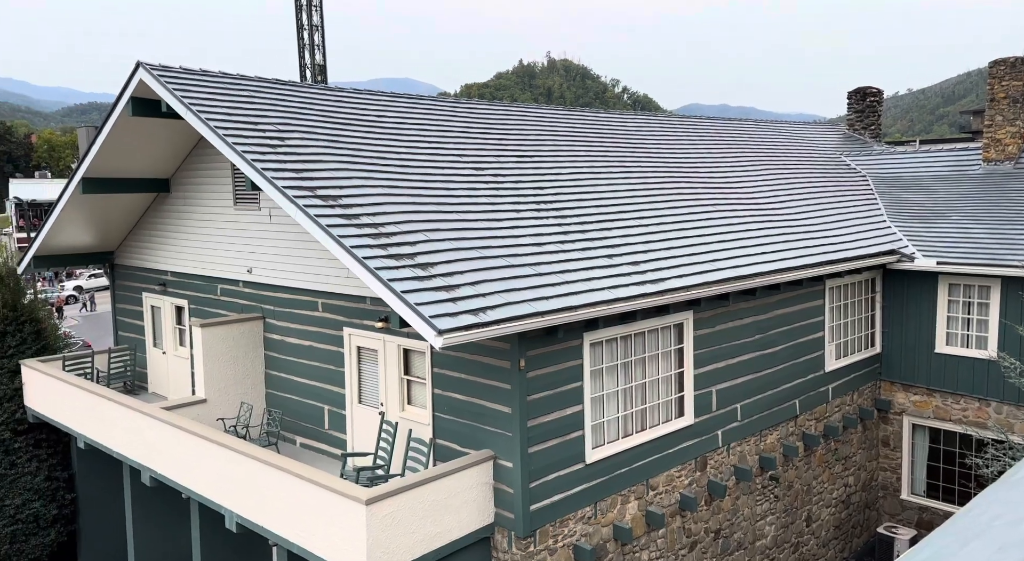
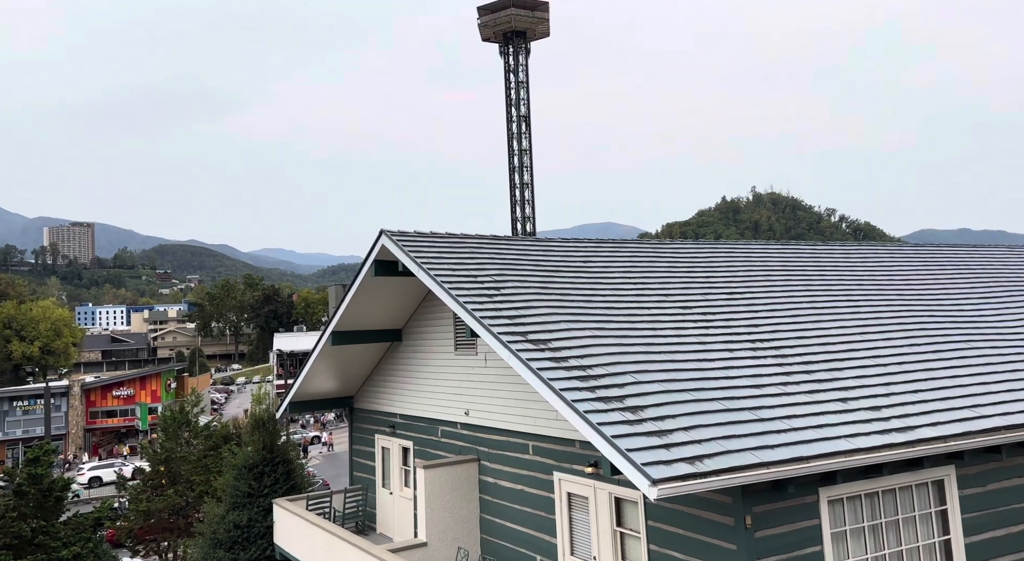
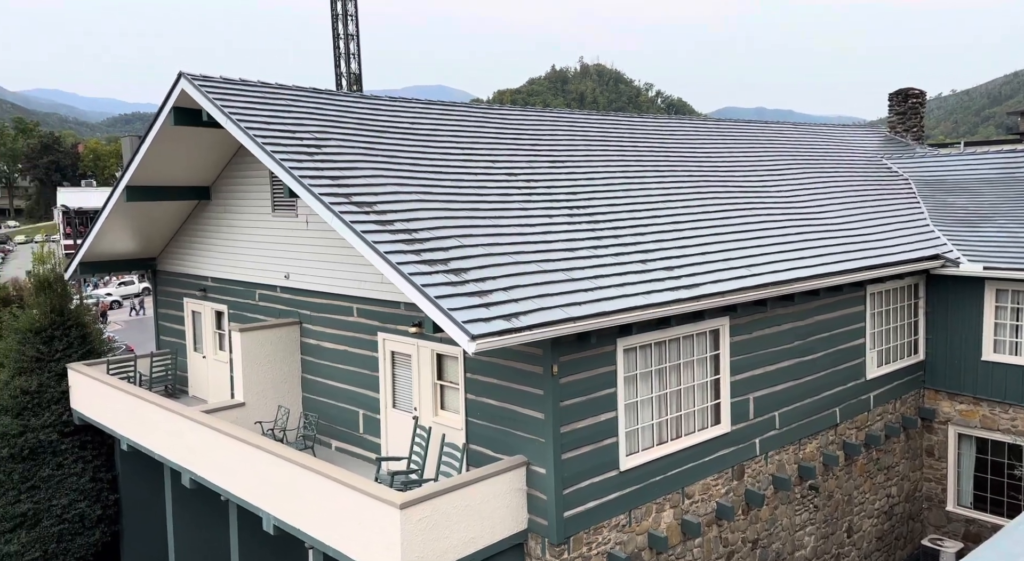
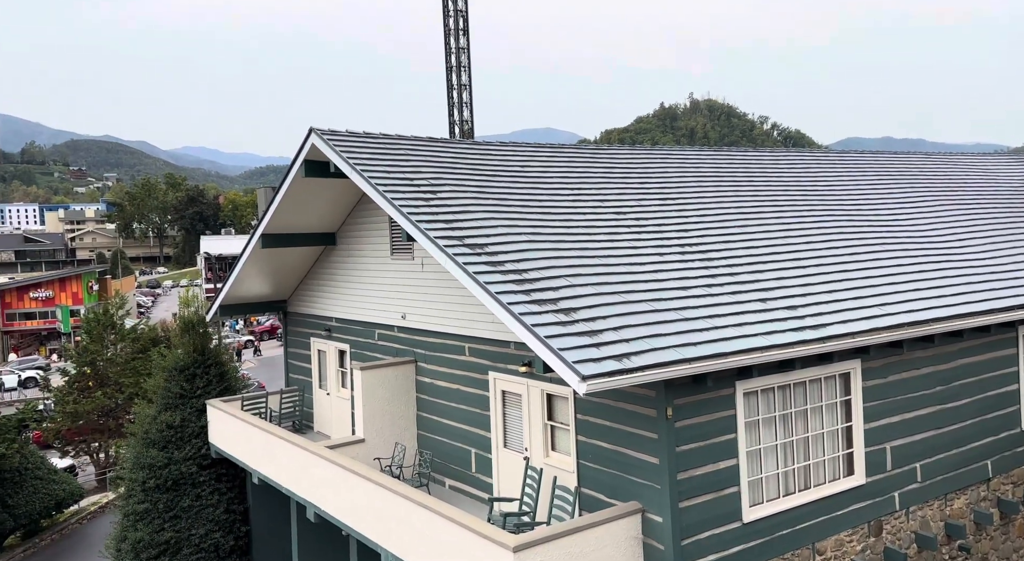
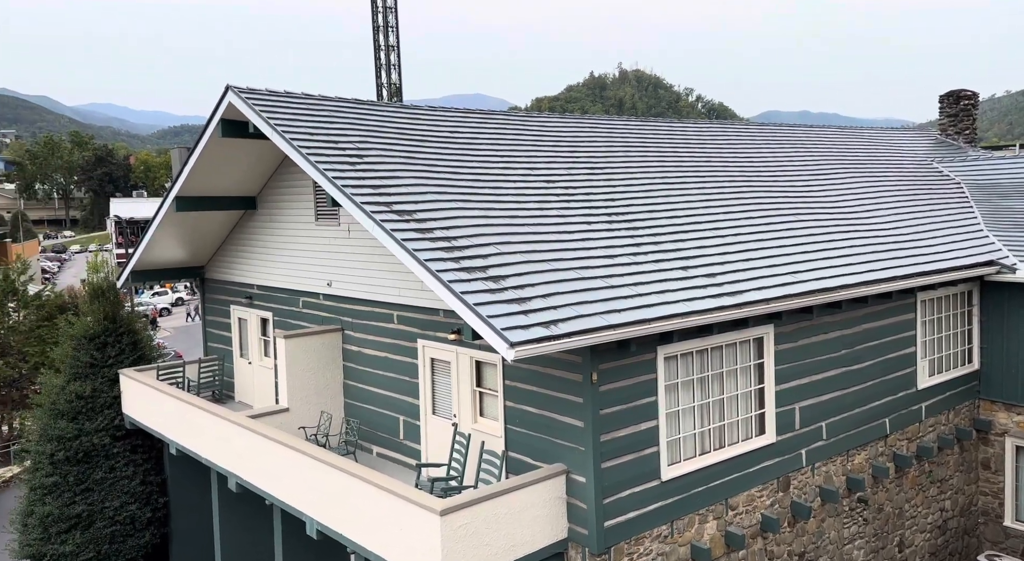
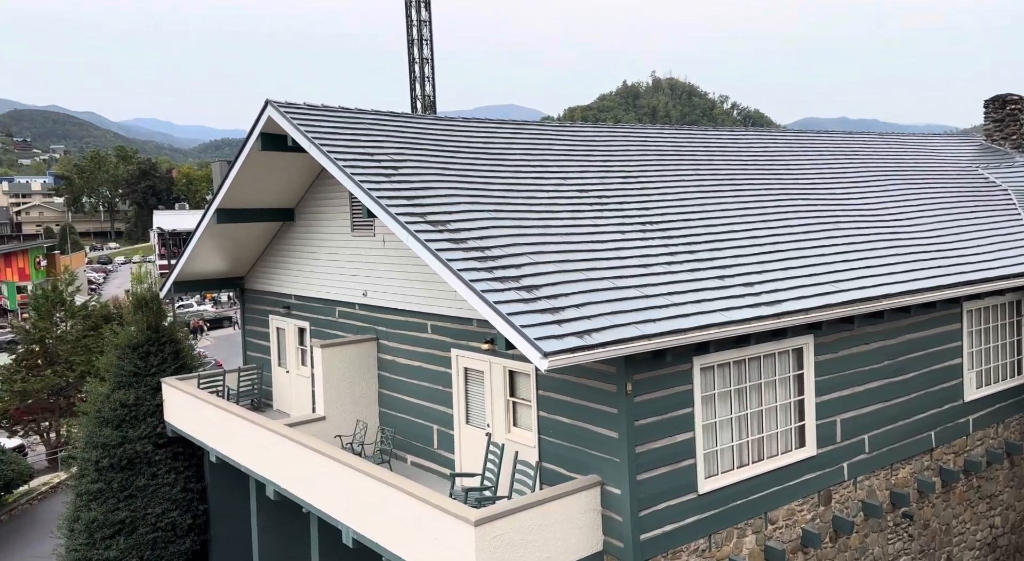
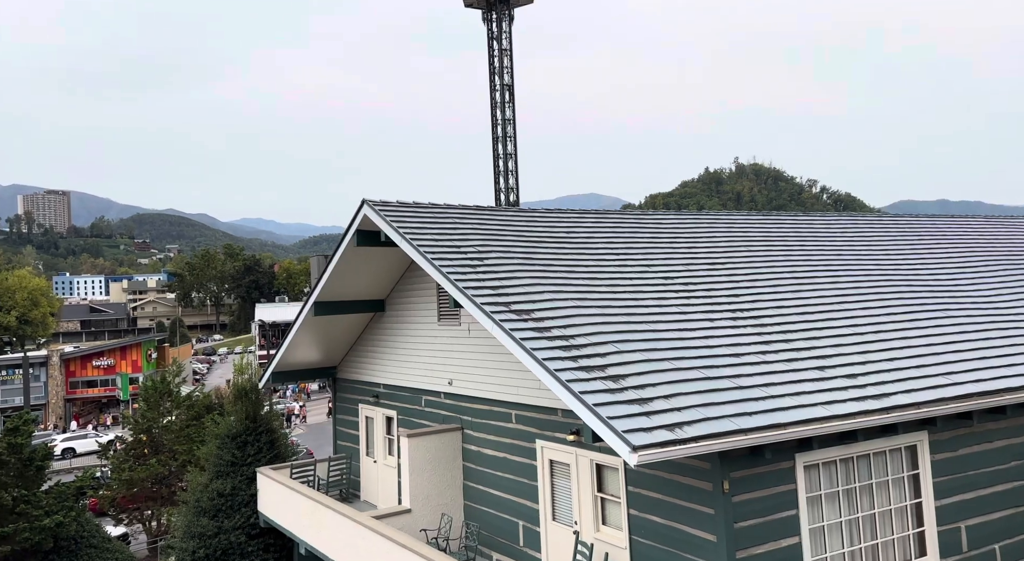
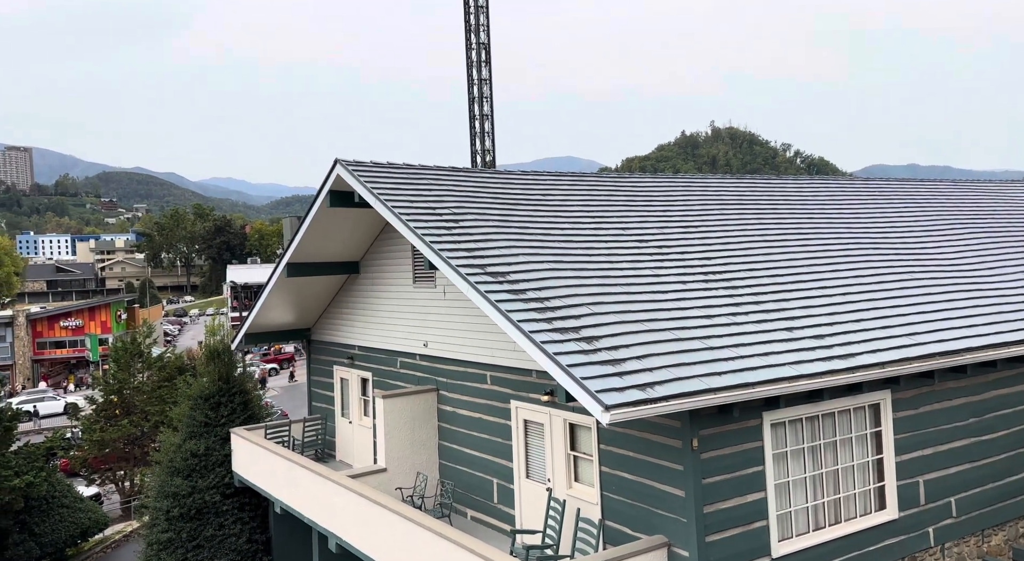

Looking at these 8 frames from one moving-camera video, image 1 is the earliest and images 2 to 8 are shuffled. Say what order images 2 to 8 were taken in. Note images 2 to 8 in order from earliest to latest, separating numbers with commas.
3, 5, 6, 4, 8, 7, 2
